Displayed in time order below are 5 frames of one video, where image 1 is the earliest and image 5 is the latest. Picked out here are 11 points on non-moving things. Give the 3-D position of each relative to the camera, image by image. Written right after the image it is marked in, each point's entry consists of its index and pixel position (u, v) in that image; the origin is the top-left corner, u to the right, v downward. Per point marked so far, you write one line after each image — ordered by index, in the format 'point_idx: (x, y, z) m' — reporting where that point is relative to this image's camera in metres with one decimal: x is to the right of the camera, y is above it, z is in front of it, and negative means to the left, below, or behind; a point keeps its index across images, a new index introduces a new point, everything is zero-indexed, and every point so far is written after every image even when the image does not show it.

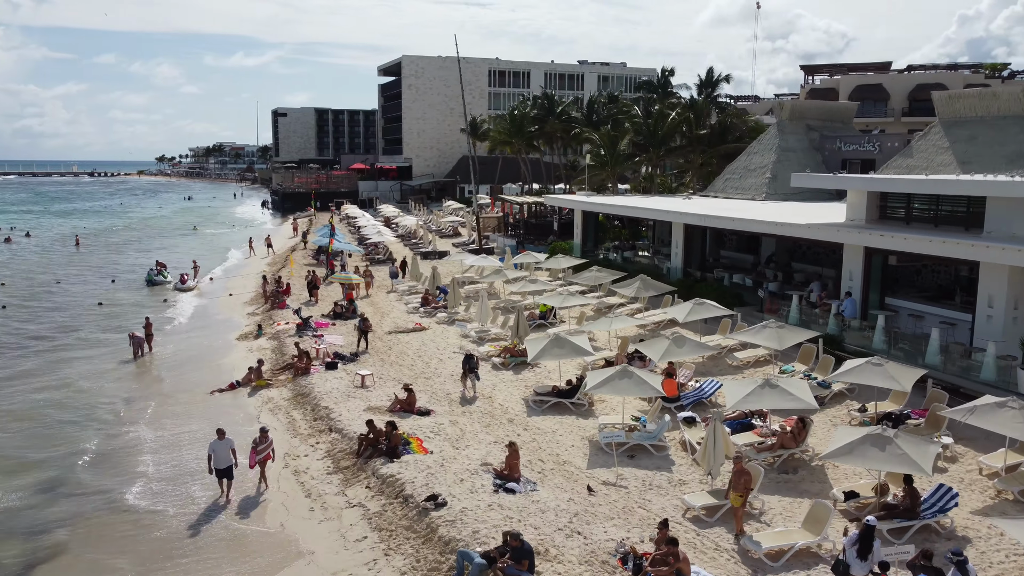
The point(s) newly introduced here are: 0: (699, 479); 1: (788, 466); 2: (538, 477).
0: (+2.9, -2.9, +12.3) m
1: (+4.4, -2.8, +12.9) m
2: (+0.4, -2.9, +12.3) m
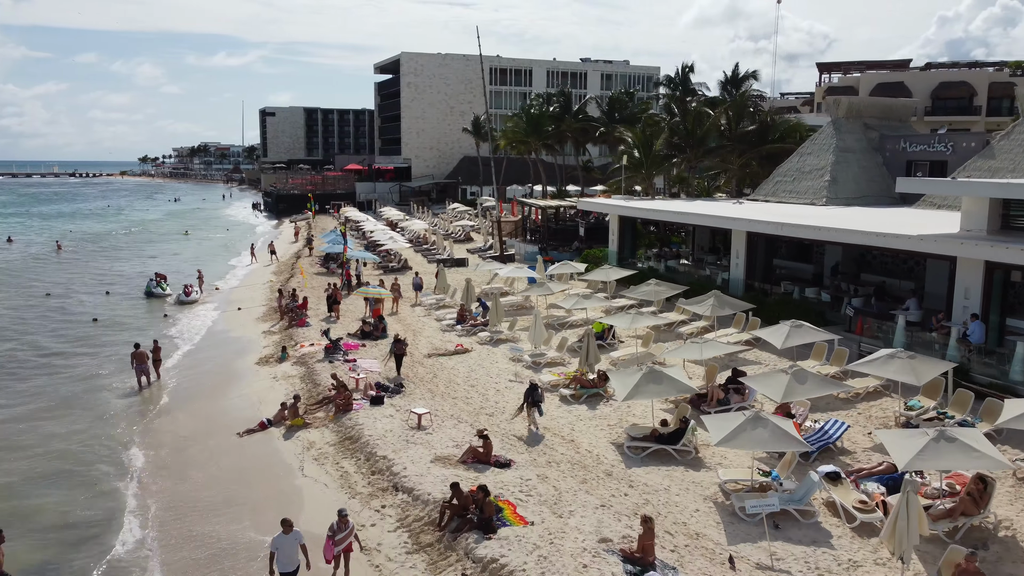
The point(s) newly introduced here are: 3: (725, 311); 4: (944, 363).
0: (+4.4, -3.3, +9.9) m
1: (+6.0, -3.3, +10.6) m
2: (+2.0, -3.3, +9.9) m
3: (+5.1, -0.5, +19.3) m
4: (+7.5, -1.3, +14.1) m
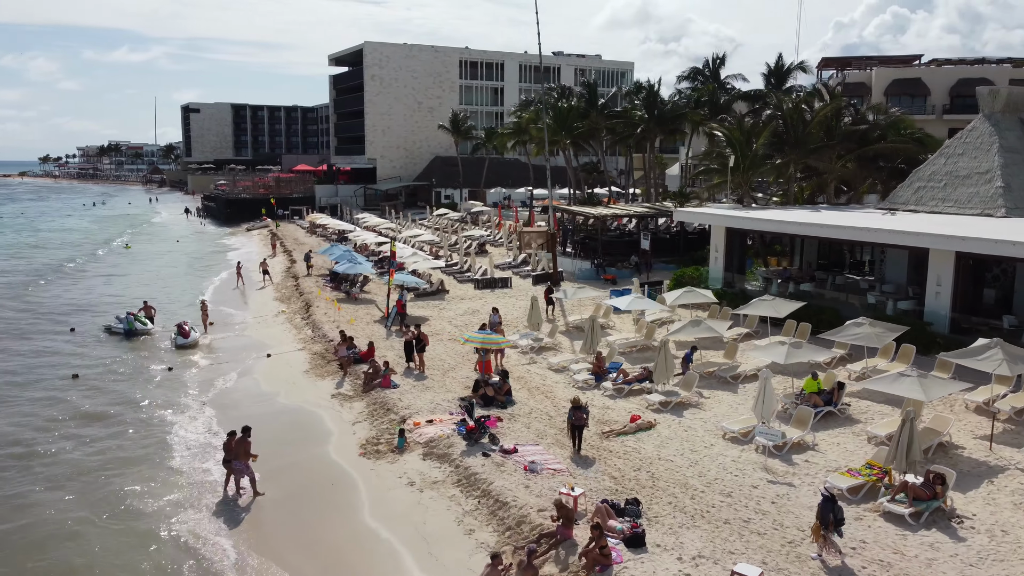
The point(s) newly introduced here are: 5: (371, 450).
0: (+9.3, -4.2, +4.9) m
1: (+10.8, -4.1, +5.7) m
2: (+6.9, -4.2, +4.6) m
3: (+9.0, -1.4, +14.2) m
4: (+11.9, -2.1, +9.3) m
5: (-2.6, -2.9, +14.6) m
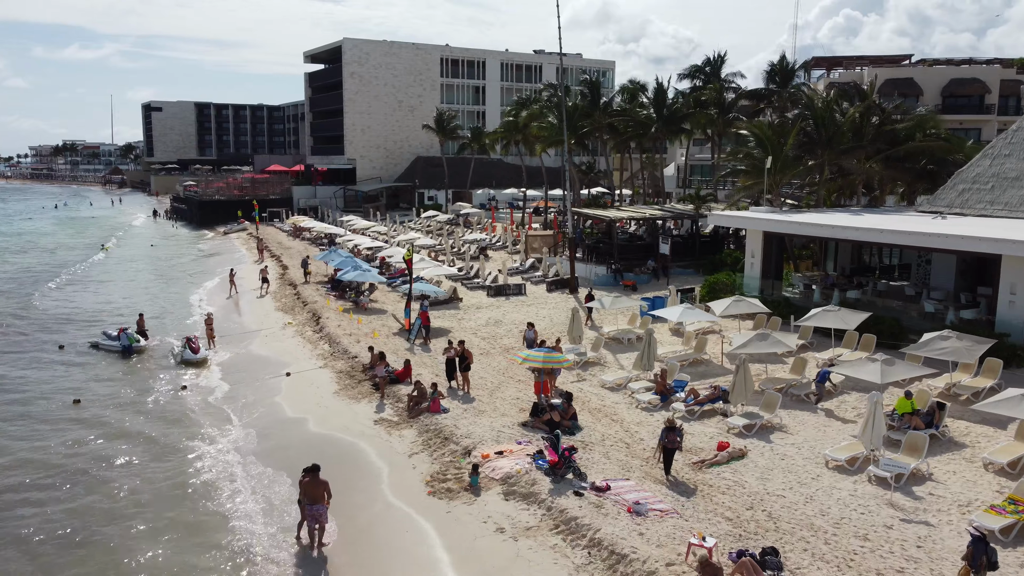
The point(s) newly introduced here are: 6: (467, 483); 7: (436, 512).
0: (+11.1, -4.4, +3.9) m
1: (+12.6, -4.3, +4.7) m
2: (+8.7, -4.4, +3.4) m
3: (+10.3, -1.6, +13.2) m
4: (+13.5, -2.3, +8.4) m
5: (-1.2, -3.2, +13.0) m
6: (-0.7, -3.1, +12.9) m
7: (-1.2, -3.4, +12.2) m
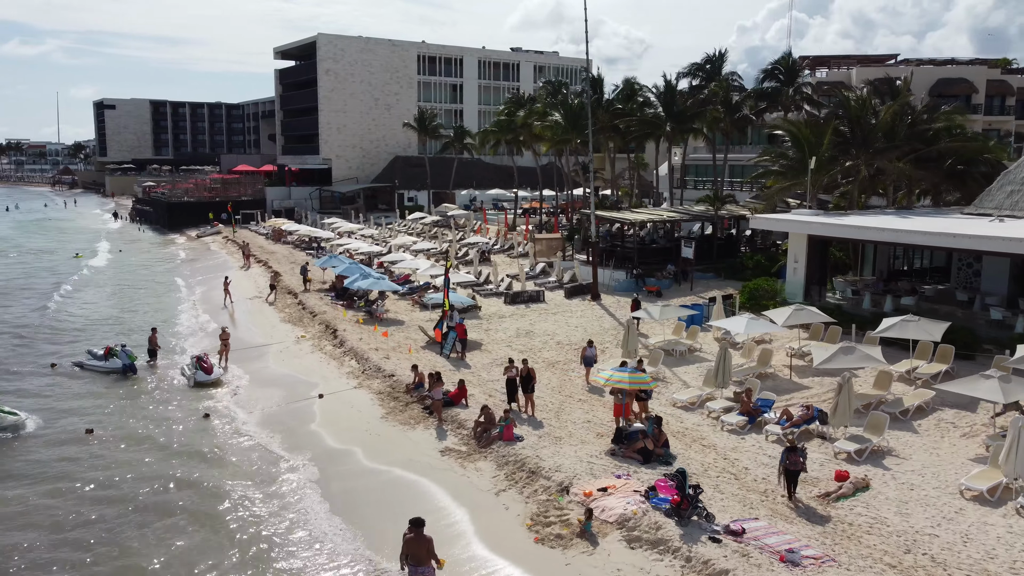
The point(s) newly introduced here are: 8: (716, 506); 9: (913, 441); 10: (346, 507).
0: (+13.2, -4.5, +3.0) m
1: (+14.6, -4.4, +3.9) m
2: (+10.9, -4.6, +2.5) m
3: (+11.9, -1.7, +12.3) m
4: (+15.3, -2.4, +7.7) m
5: (+0.4, -3.5, +11.5) m
6: (+0.9, -3.4, +11.4) m
7: (+0.5, -3.7, +10.7) m
8: (+3.0, -3.1, +11.7) m
9: (+7.1, -2.7, +14.3) m
10: (-2.8, -3.4, +13.3) m
